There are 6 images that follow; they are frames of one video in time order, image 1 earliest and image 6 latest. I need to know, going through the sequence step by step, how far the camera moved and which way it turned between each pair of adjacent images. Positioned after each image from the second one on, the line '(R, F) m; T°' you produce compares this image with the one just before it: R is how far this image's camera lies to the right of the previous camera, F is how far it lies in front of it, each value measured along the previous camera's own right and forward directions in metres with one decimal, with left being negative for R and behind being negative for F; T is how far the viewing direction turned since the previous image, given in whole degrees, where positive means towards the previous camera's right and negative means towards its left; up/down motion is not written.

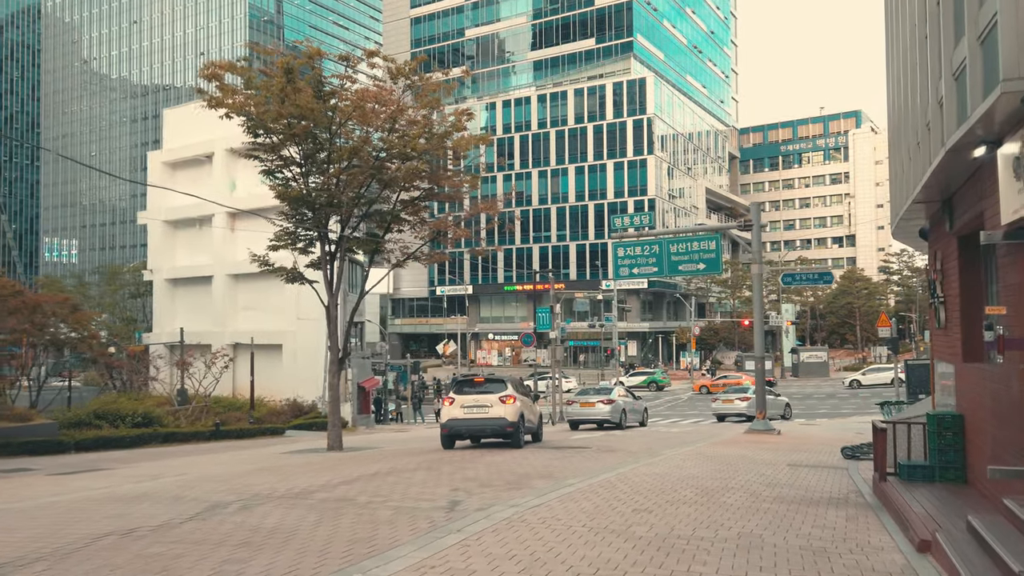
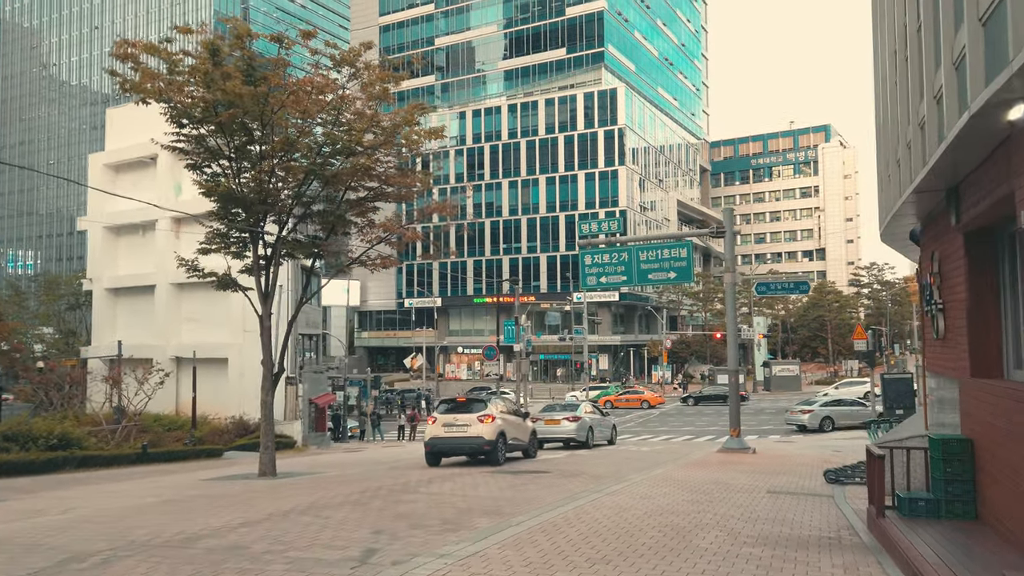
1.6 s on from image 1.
(+0.5, +1.6) m; +2°
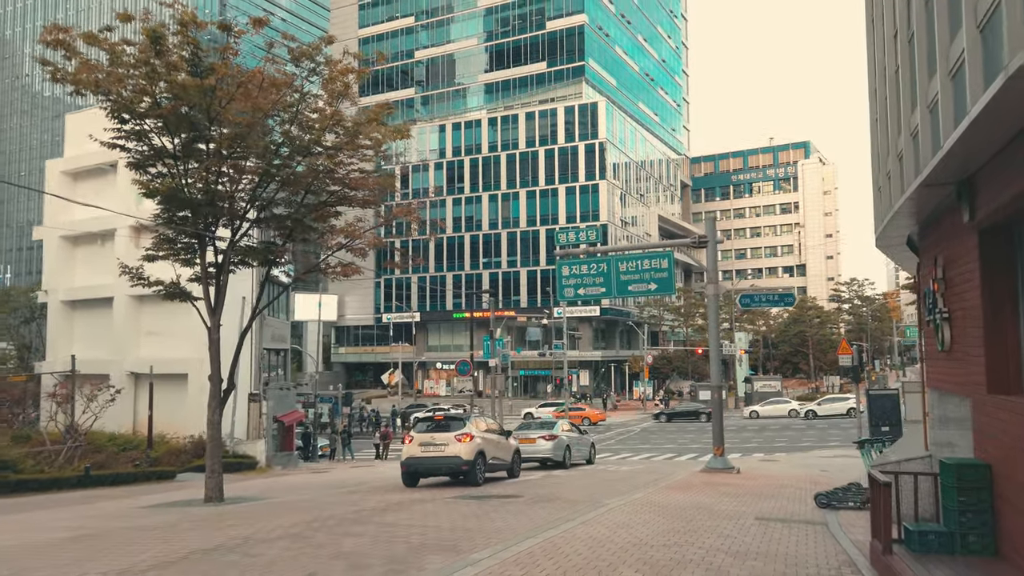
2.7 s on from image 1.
(+0.3, +1.1) m; +1°
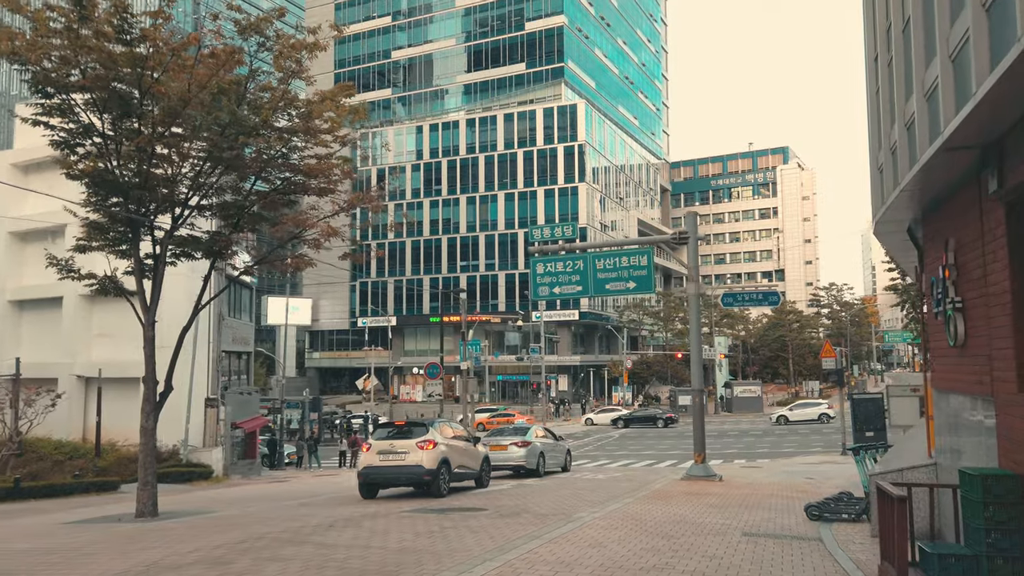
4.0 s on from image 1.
(+0.3, +1.3) m; +2°
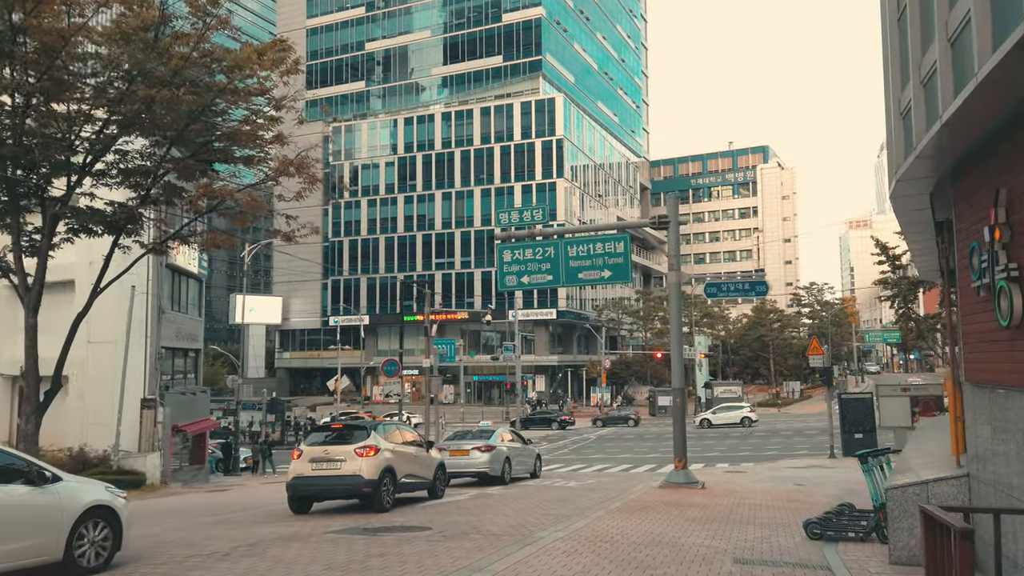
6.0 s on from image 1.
(+0.5, +2.1) m; +1°
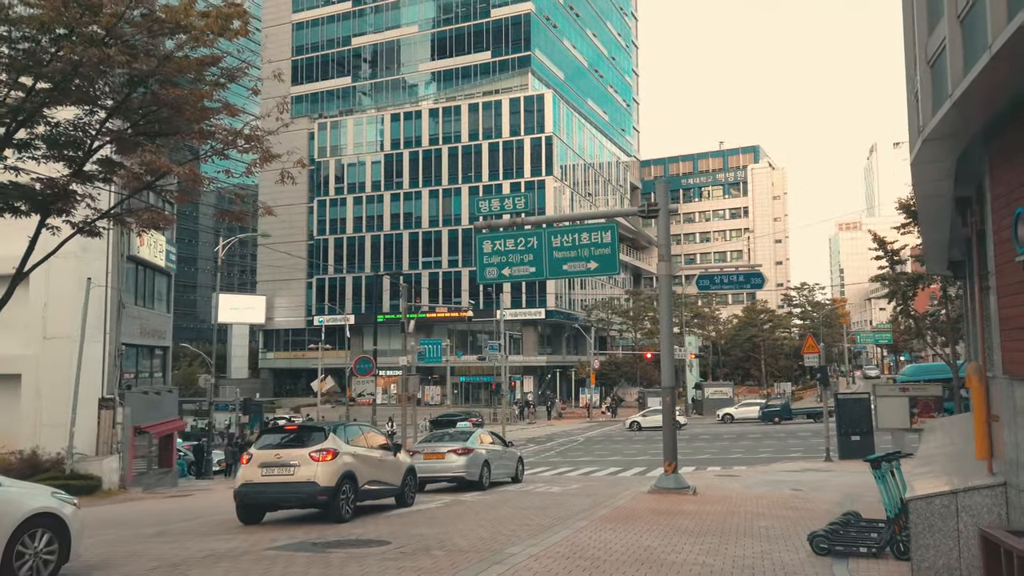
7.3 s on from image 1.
(+0.3, +1.3) m; +1°
